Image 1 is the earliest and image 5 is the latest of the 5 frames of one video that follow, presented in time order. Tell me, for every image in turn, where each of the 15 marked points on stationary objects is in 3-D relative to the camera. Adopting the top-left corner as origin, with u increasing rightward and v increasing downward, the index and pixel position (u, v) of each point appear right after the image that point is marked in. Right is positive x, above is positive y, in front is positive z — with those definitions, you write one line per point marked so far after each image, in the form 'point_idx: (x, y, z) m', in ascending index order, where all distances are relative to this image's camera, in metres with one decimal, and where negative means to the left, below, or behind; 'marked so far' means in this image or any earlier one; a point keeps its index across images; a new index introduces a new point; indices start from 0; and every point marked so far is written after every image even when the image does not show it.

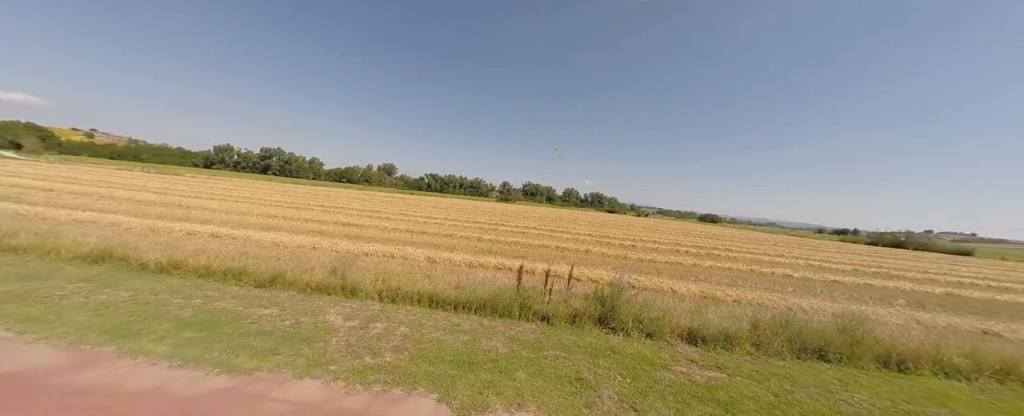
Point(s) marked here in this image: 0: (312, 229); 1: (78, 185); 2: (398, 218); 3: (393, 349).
0: (-5.2, -0.6, +6.8) m
1: (-18.0, +1.0, +11.1) m
2: (-4.7, -0.4, +10.8) m
3: (-1.1, -1.3, +2.4) m
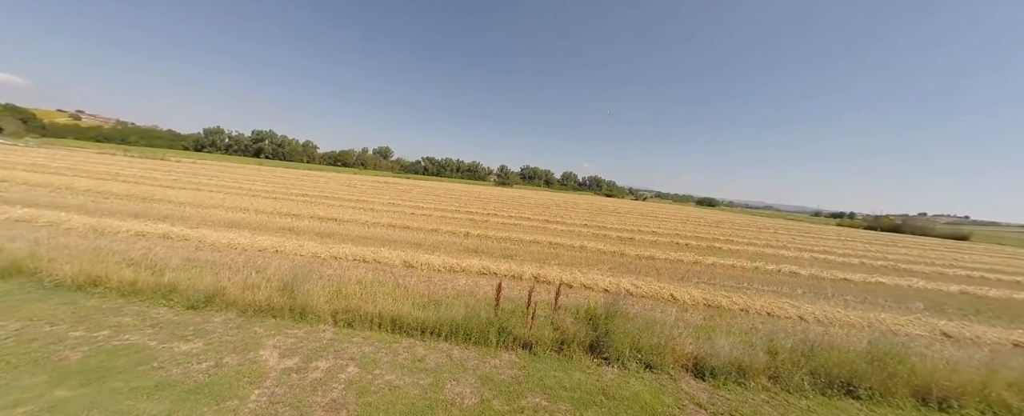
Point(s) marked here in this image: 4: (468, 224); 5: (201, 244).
0: (-5.5, -0.5, +6.3) m
1: (-18.3, +1.3, +10.4) m
2: (-4.9, -0.1, +10.2) m
3: (-1.3, -1.4, +1.9) m
4: (-1.5, -0.6, +9.0) m
5: (-5.5, -0.7, +4.7) m
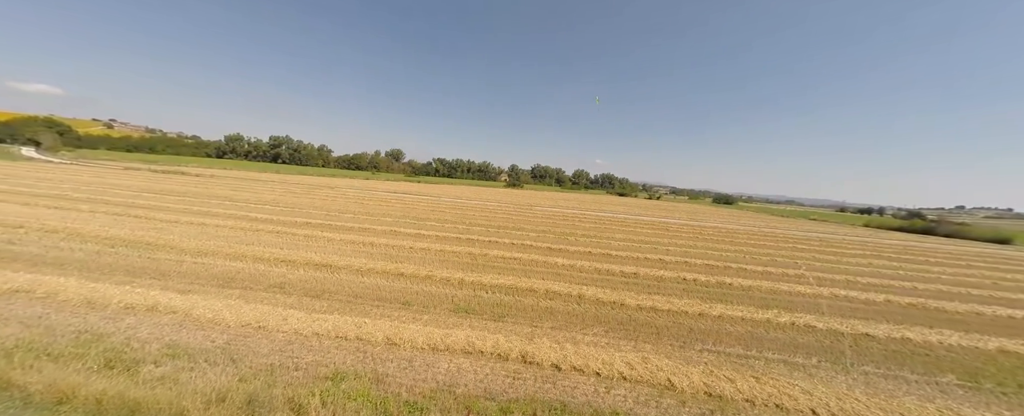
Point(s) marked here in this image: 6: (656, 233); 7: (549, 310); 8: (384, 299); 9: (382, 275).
0: (-5.7, -1.8, +6.3) m
1: (-18.3, -0.1, +10.8) m
2: (-5.0, -1.3, +10.2) m
3: (-1.7, -2.7, +1.7) m
4: (-1.6, -1.8, +8.8) m
5: (-5.7, -2.0, +4.7) m
6: (+10.4, -1.8, +19.4) m
7: (+0.8, -2.3, +6.1) m
8: (-2.9, -2.0, +5.9) m
9: (-3.5, -1.8, +7.2) m
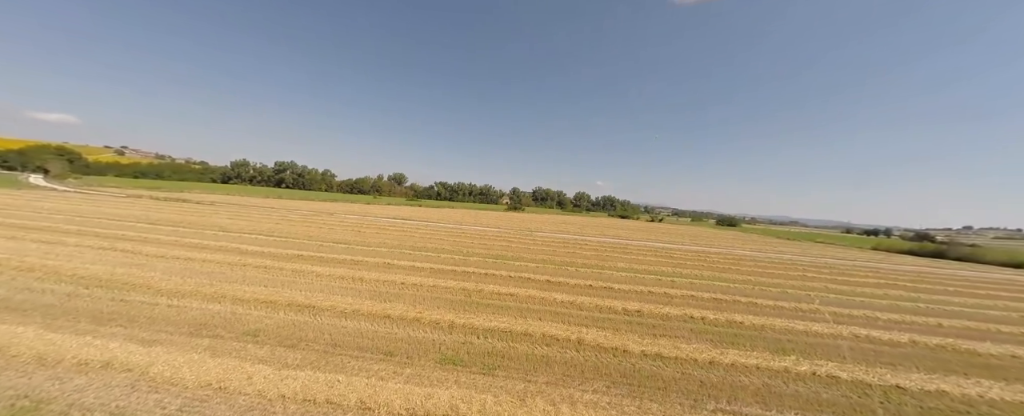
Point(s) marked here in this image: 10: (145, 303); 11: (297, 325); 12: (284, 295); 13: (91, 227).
0: (-5.8, -2.7, +5.8) m
1: (-18.5, -1.4, +10.6) m
2: (-5.1, -2.5, +9.8) m
3: (-1.8, -3.2, +1.2) m
4: (-1.7, -2.9, +8.3) m
5: (-5.9, -2.7, +4.2) m
6: (+10.3, -3.7, +18.8) m
7: (+0.7, -3.2, +5.6) m
8: (-3.0, -2.9, +5.5) m
9: (-3.7, -2.8, +6.7) m
10: (-9.2, -2.4, +6.7) m
11: (-5.0, -2.7, +6.2) m
12: (-6.6, -2.5, +7.7) m
13: (-22.3, -1.0, +14.1) m
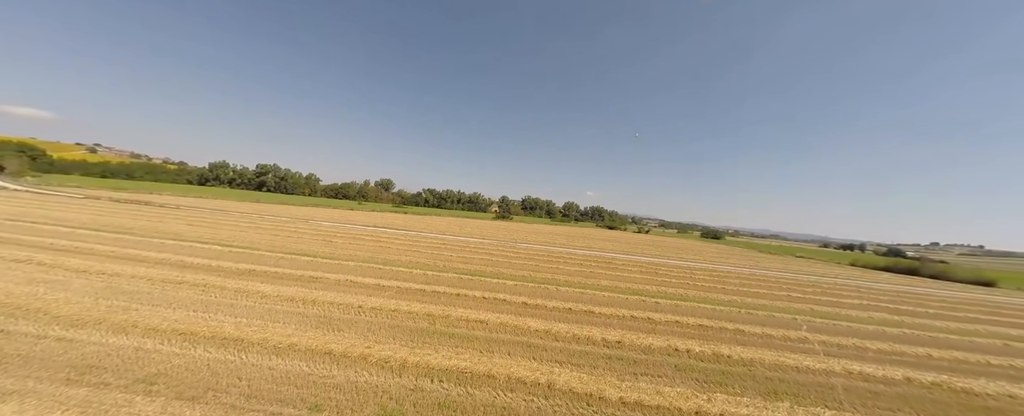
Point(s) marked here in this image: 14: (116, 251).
0: (-6.6, -3.0, +4.8) m
1: (-19.4, -1.6, +9.1) m
2: (-6.0, -3.0, +8.7) m
3: (-2.5, -3.5, +0.3) m
4: (-2.6, -3.4, +7.4) m
5: (-6.6, -3.0, +3.2) m
6: (+9.0, -4.8, +18.2) m
7: (-0.1, -3.7, +4.8) m
8: (-3.8, -3.3, +4.5) m
9: (-4.5, -3.2, +5.7) m
10: (-10.0, -2.6, +5.5) m
11: (-5.8, -3.1, +5.2) m
12: (-7.4, -2.8, +6.6) m
13: (-23.3, -1.2, +12.5) m
14: (-17.0, -1.9, +11.5) m
